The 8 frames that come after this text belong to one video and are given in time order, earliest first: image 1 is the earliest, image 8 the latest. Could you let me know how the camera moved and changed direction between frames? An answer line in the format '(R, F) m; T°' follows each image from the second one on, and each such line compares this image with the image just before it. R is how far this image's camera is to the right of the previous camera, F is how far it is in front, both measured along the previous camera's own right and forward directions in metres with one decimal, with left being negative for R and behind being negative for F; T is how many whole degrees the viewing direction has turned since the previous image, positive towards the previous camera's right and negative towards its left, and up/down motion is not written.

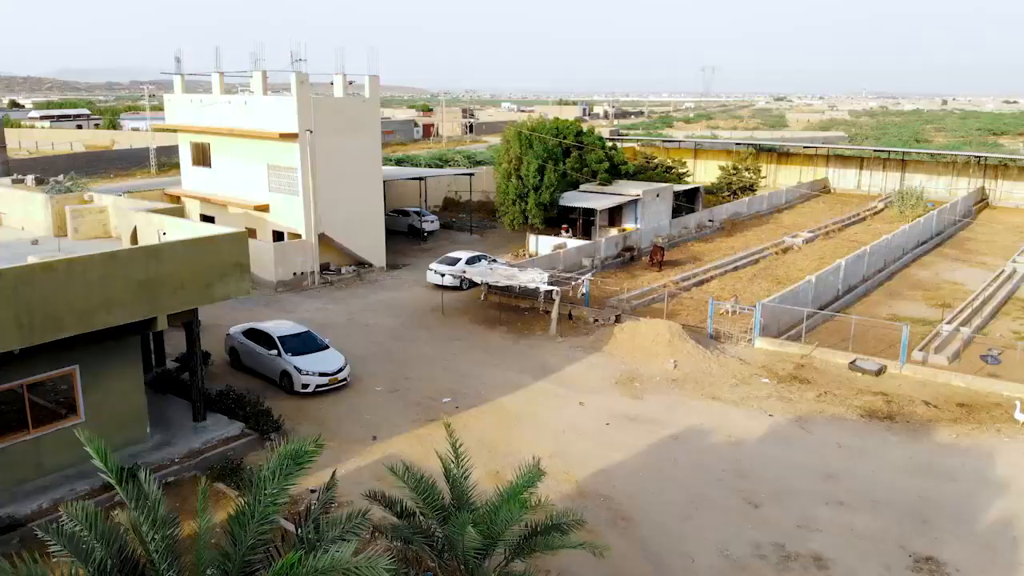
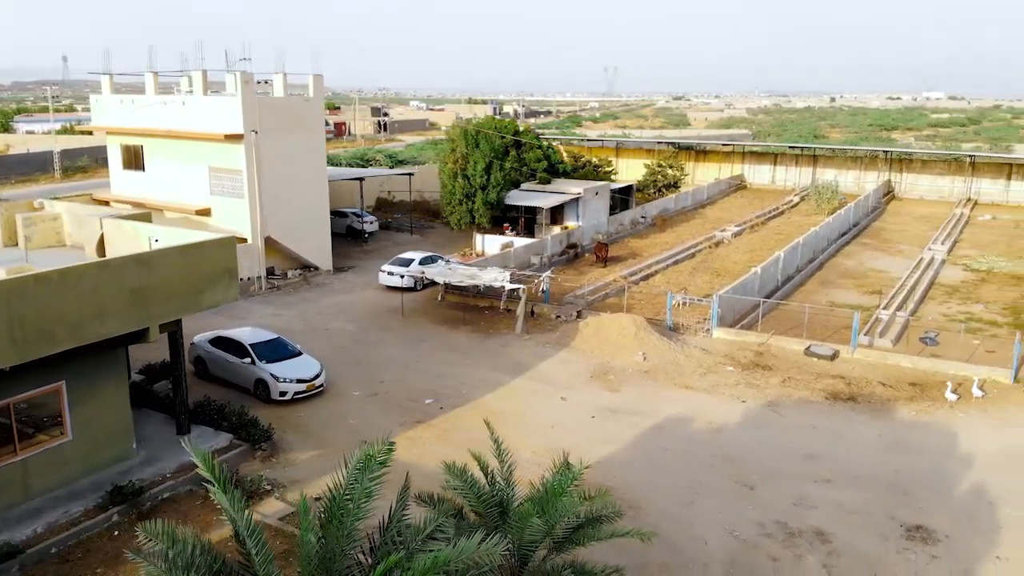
(-1.5, -0.1) m; +7°
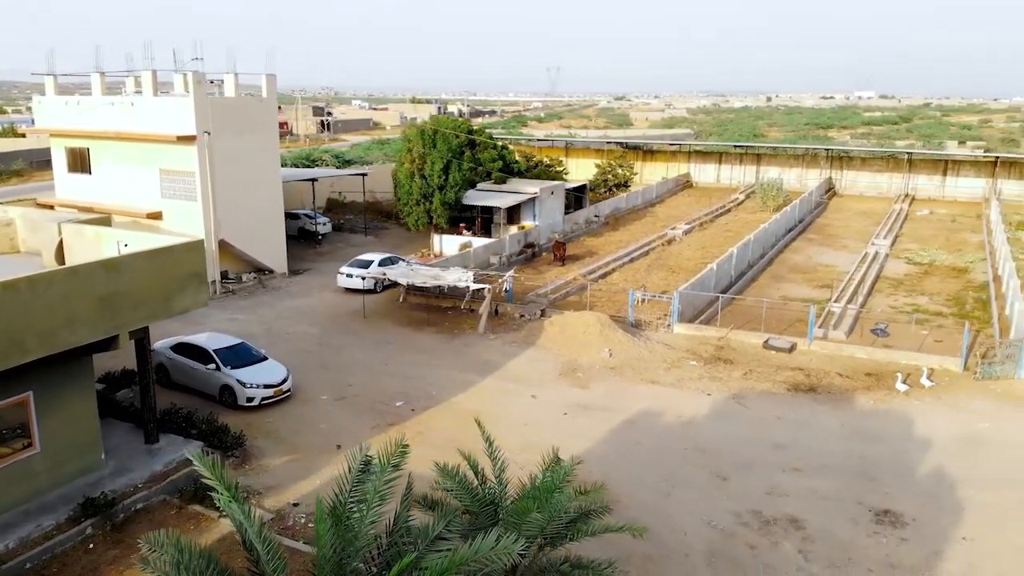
(-0.5, -0.1) m; +4°
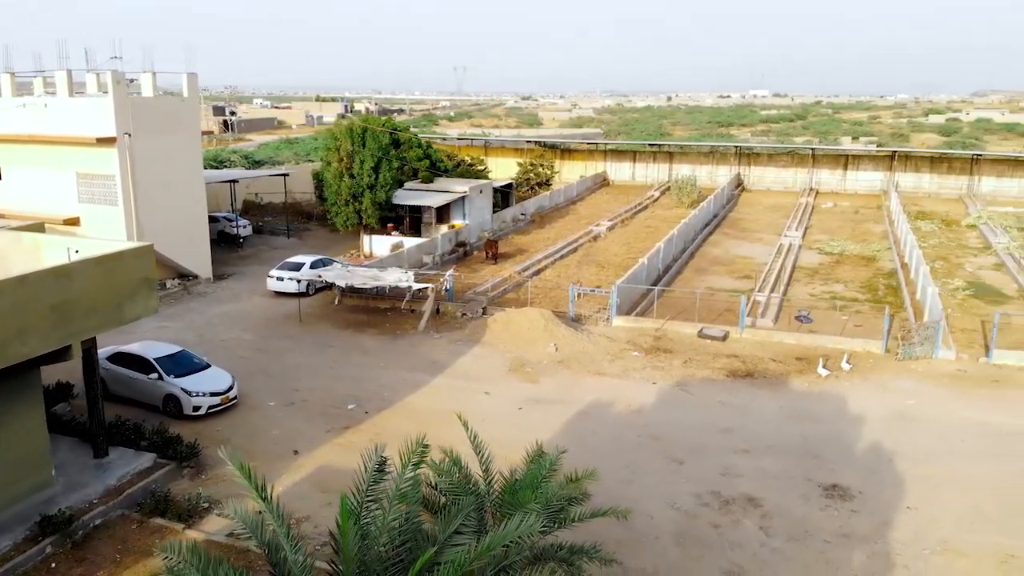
(-0.9, -0.1) m; +7°
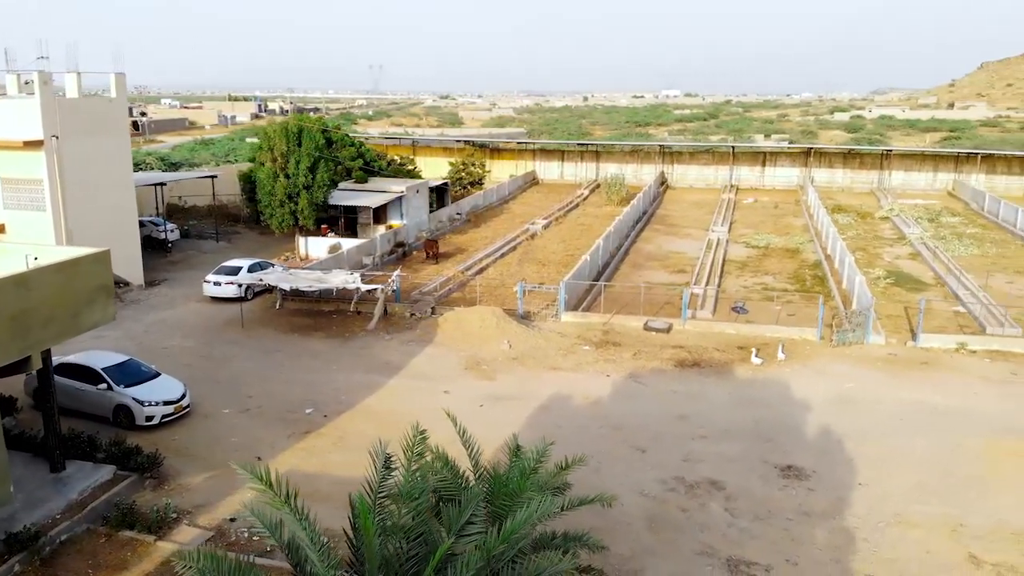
(-0.8, -0.2) m; +6°
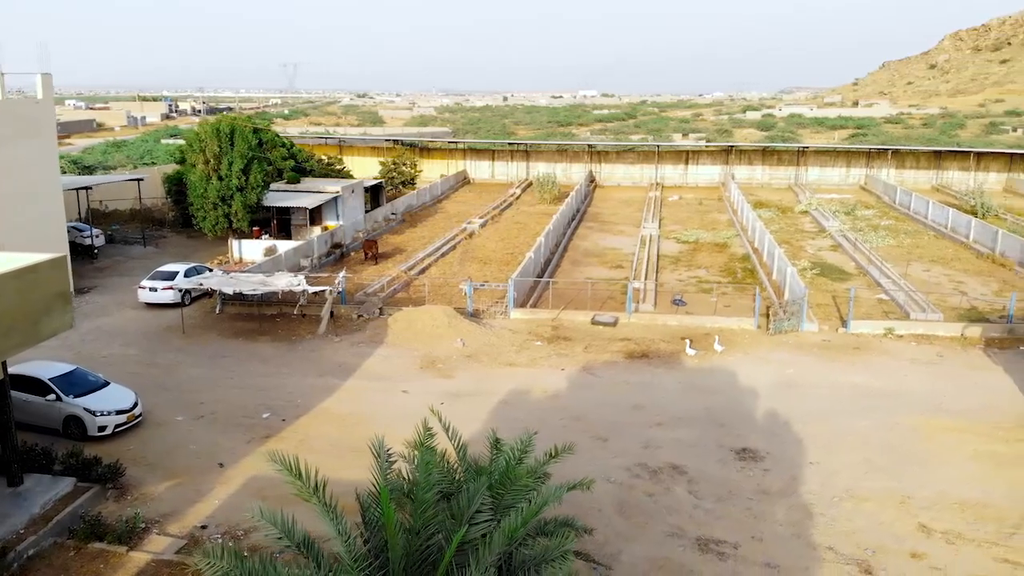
(-0.8, -0.2) m; +6°
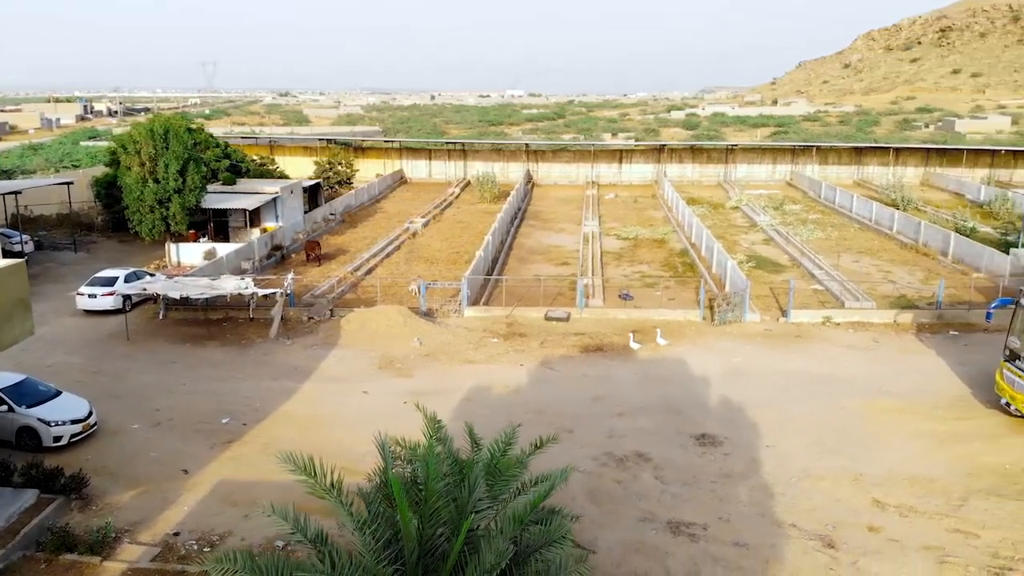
(-0.7, -0.2) m; +5°
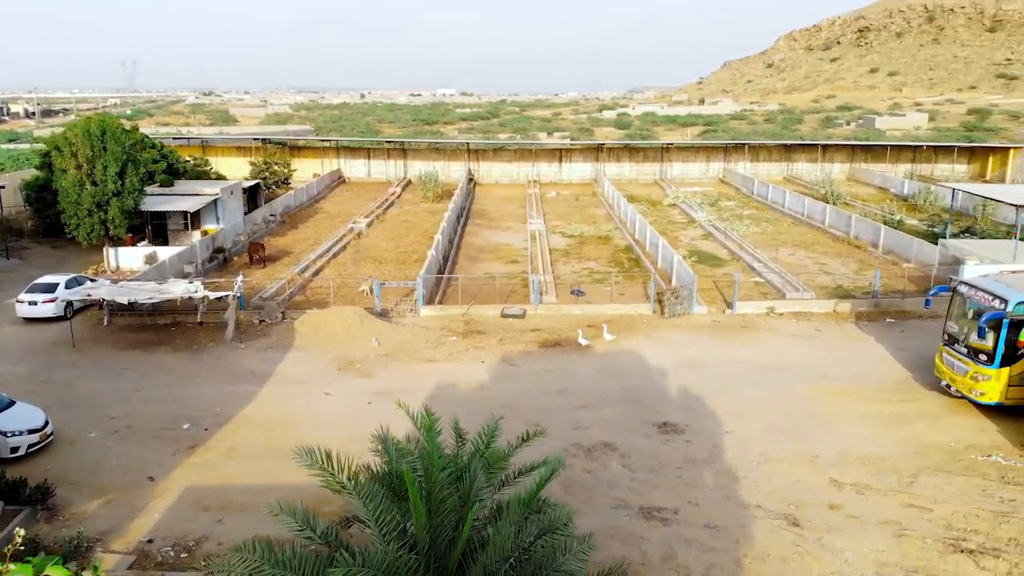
(-0.6, -0.2) m; +5°
